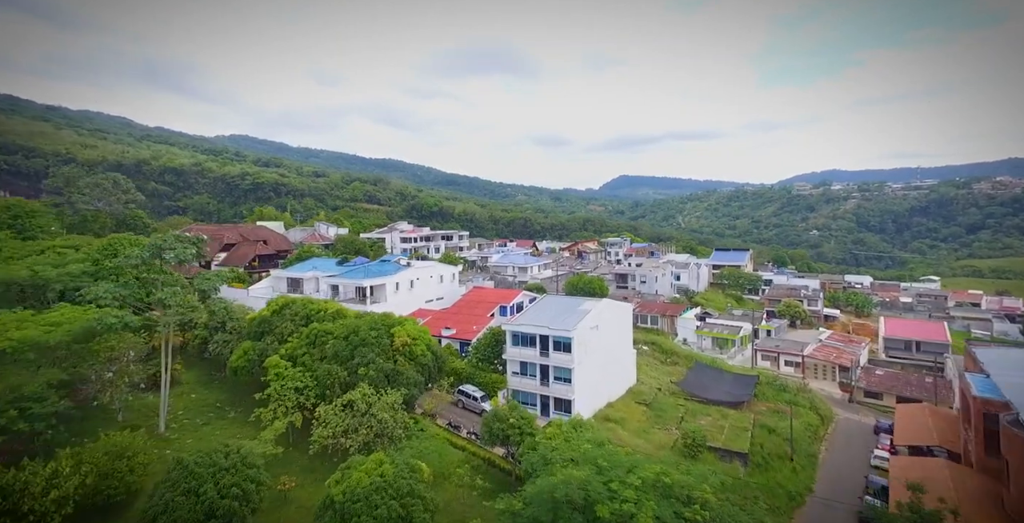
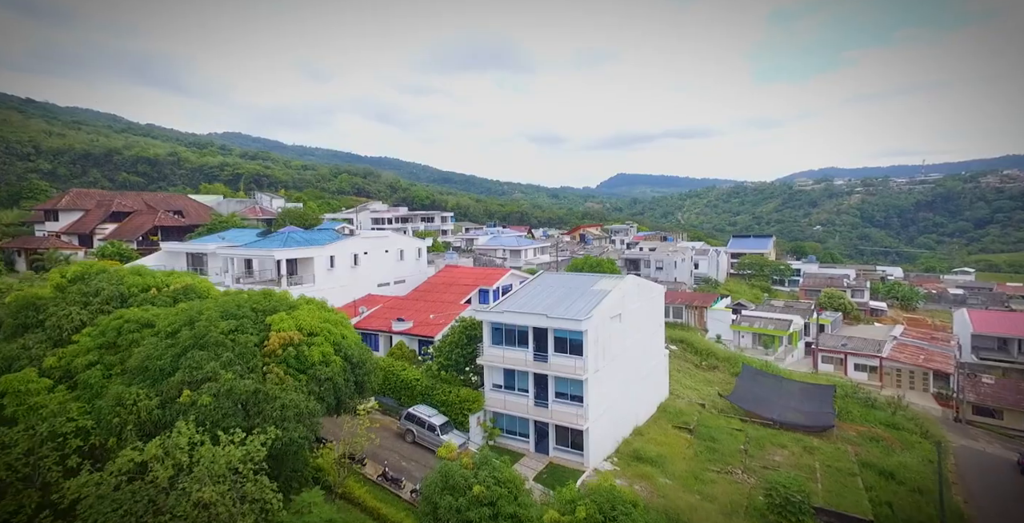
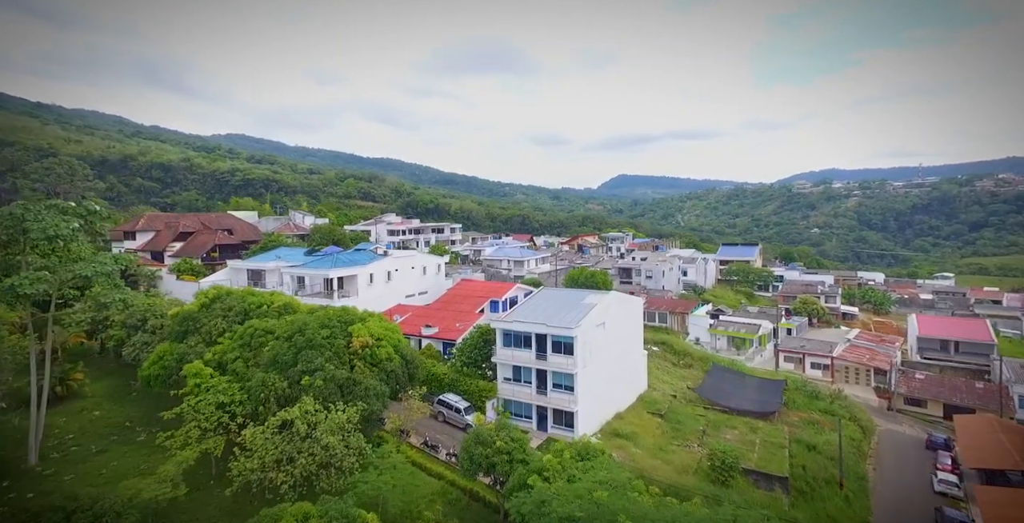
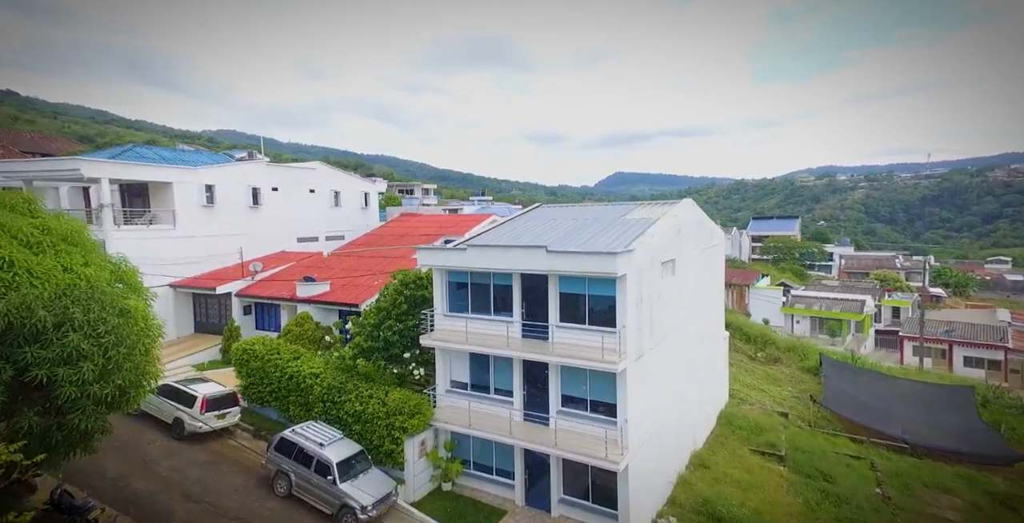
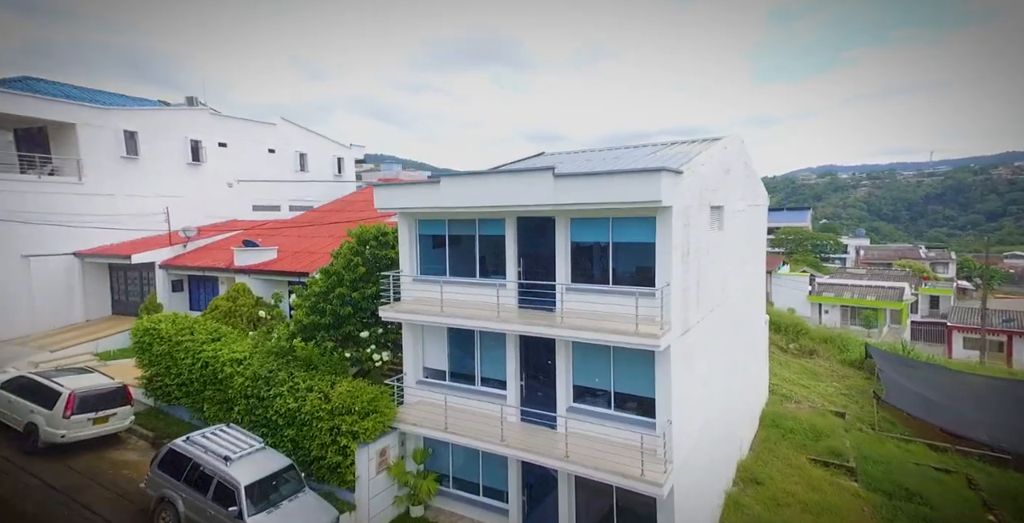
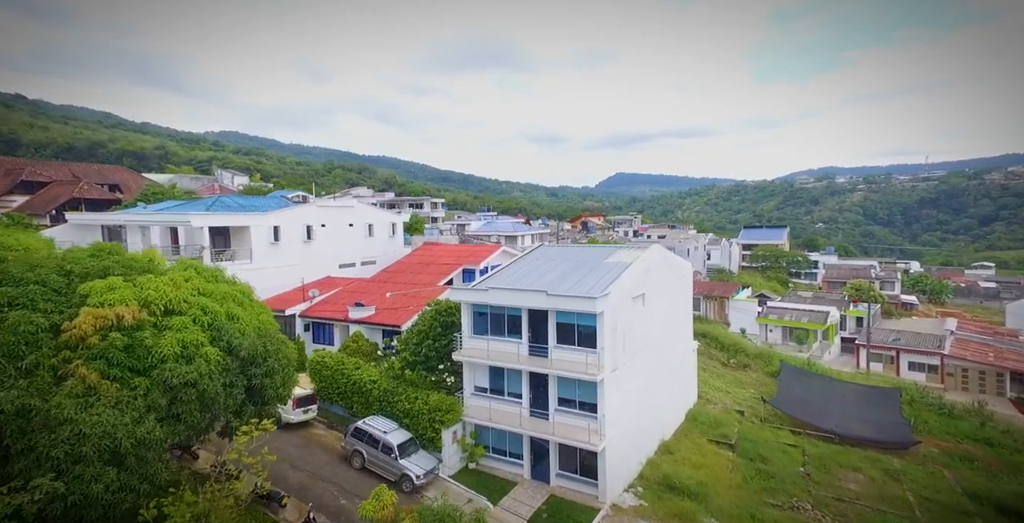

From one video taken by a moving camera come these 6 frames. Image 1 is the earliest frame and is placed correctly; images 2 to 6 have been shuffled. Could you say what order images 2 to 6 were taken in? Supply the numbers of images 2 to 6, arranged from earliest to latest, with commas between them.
3, 2, 6, 4, 5
